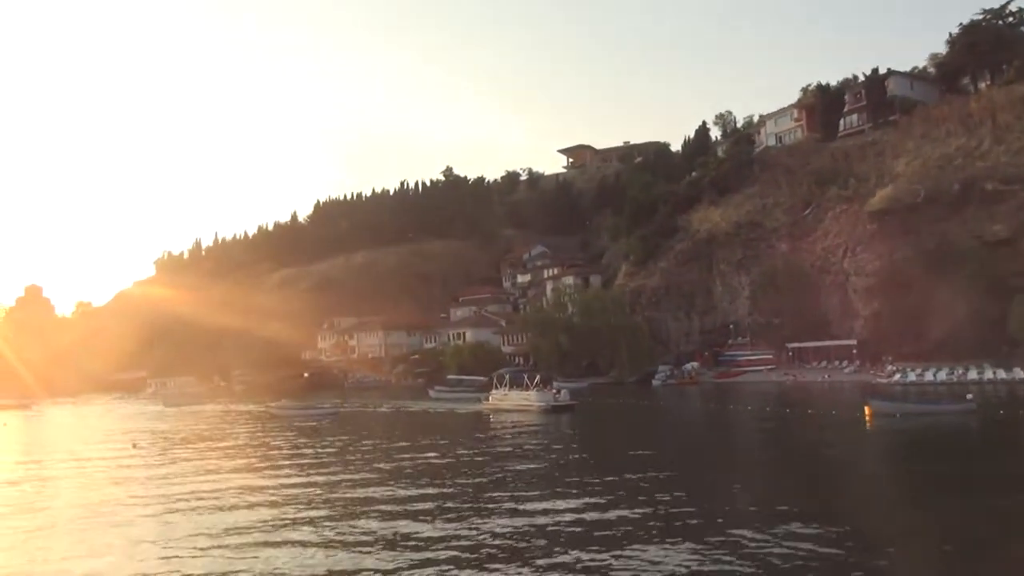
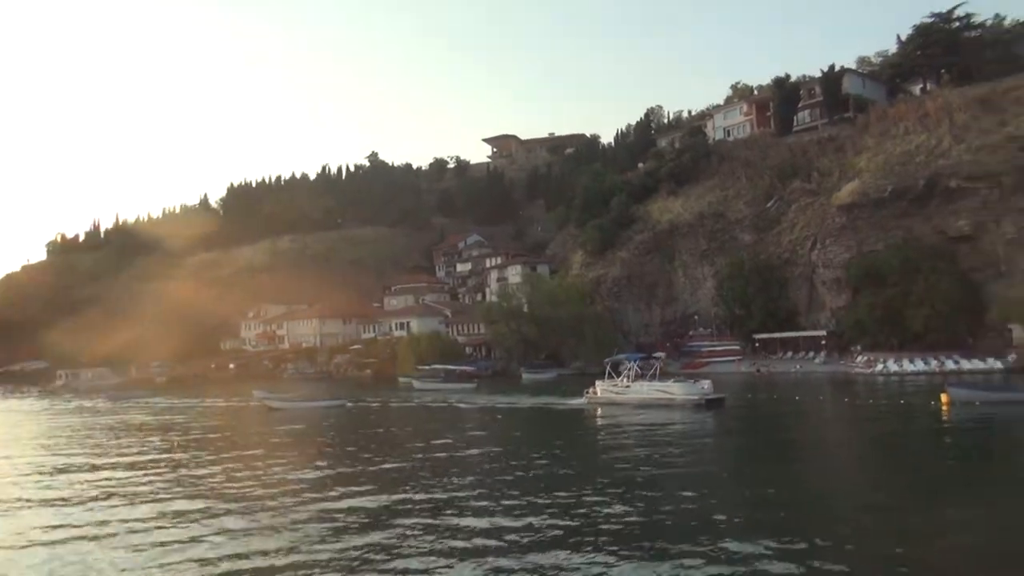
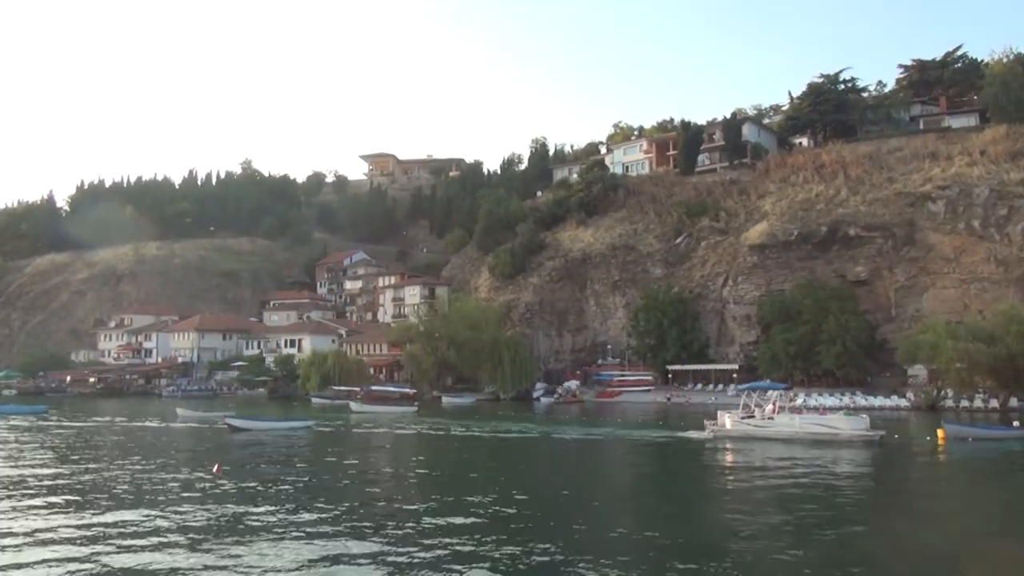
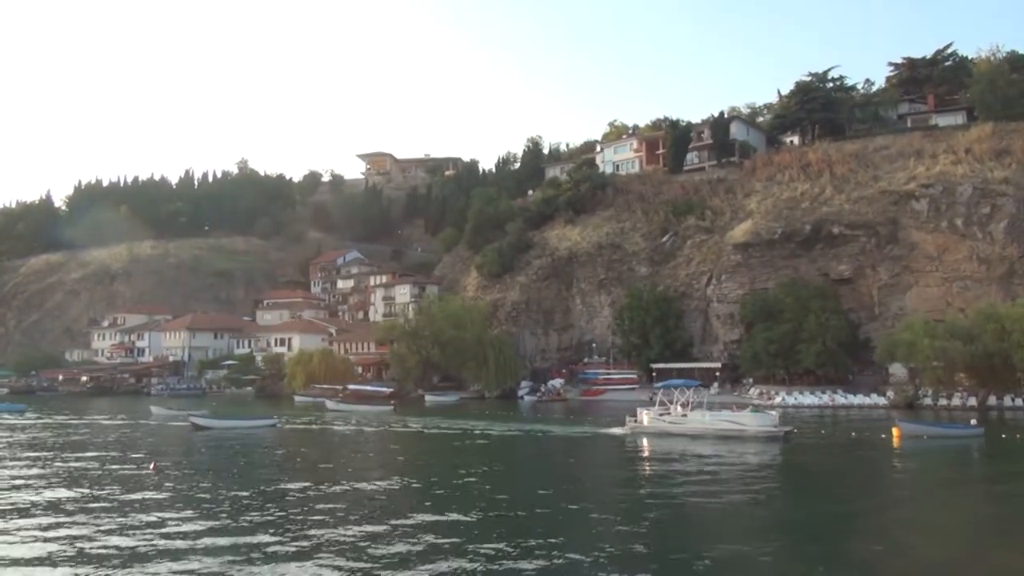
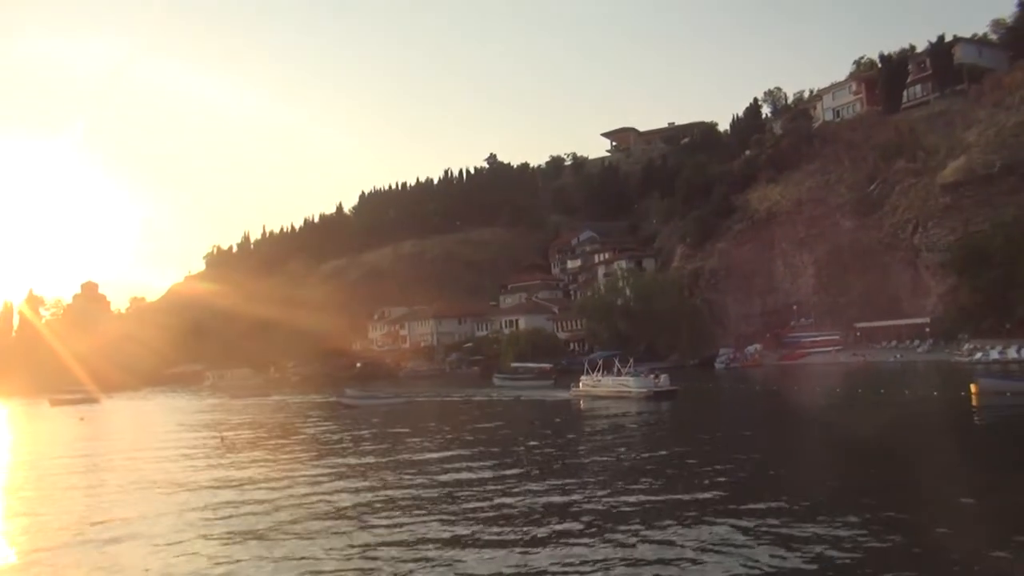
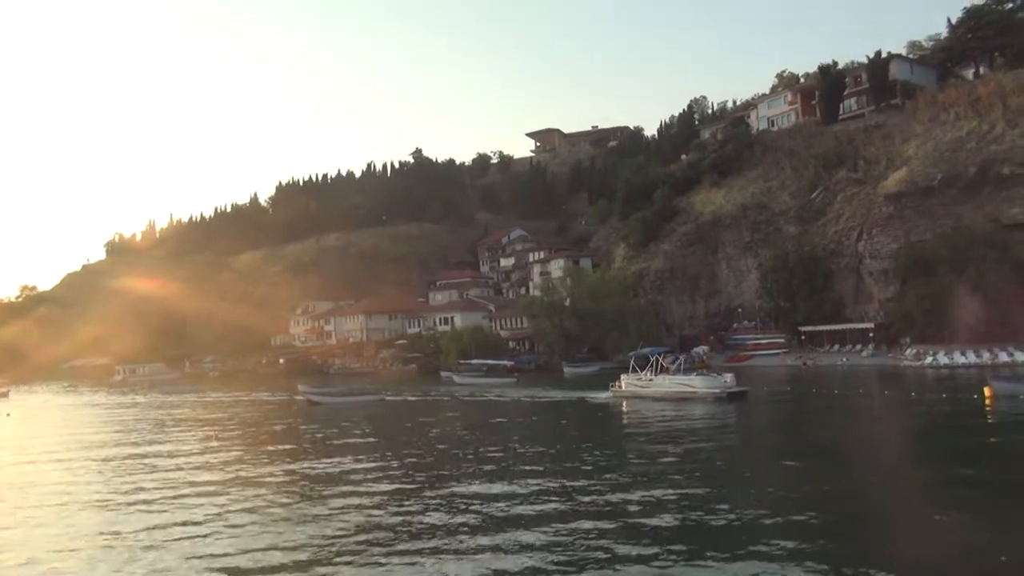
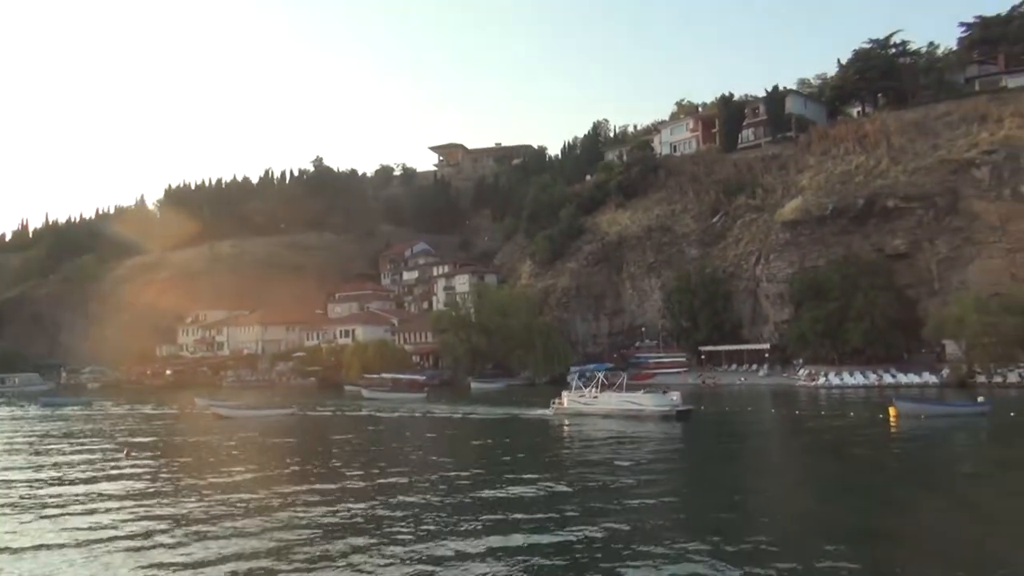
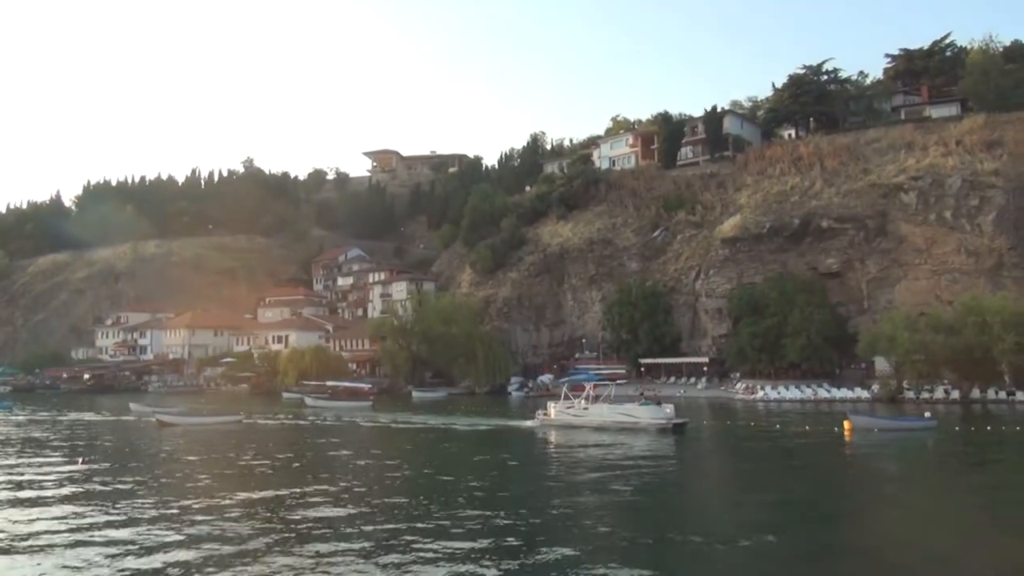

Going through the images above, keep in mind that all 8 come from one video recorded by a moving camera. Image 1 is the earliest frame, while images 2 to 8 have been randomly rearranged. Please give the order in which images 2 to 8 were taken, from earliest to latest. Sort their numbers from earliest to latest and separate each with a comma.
5, 6, 2, 7, 8, 4, 3
